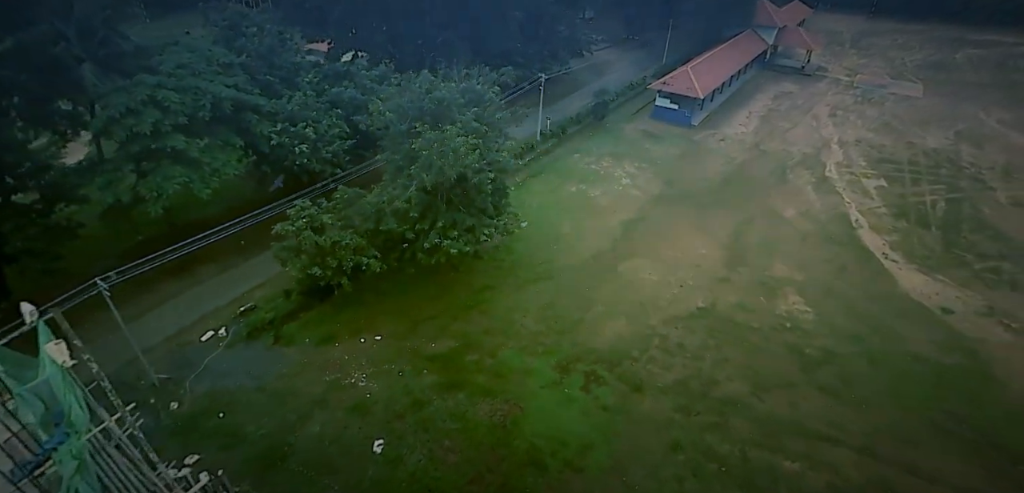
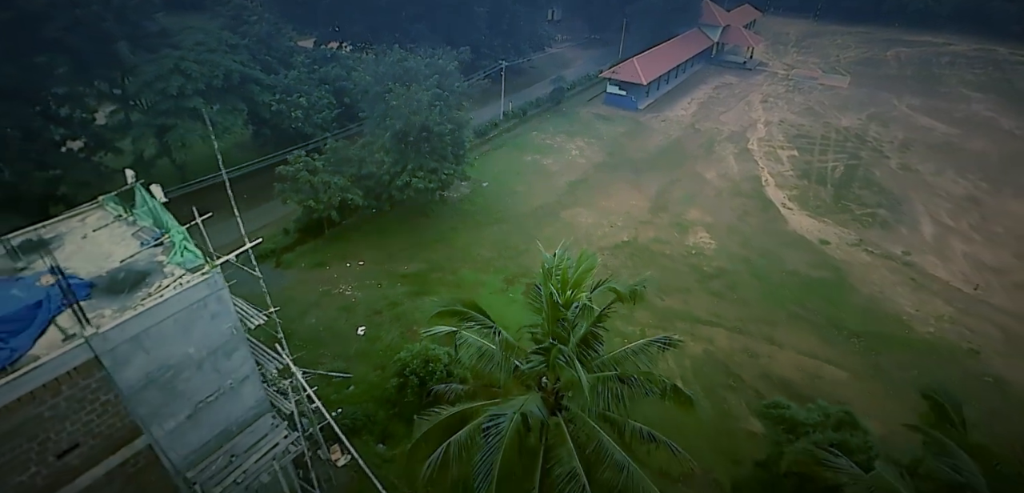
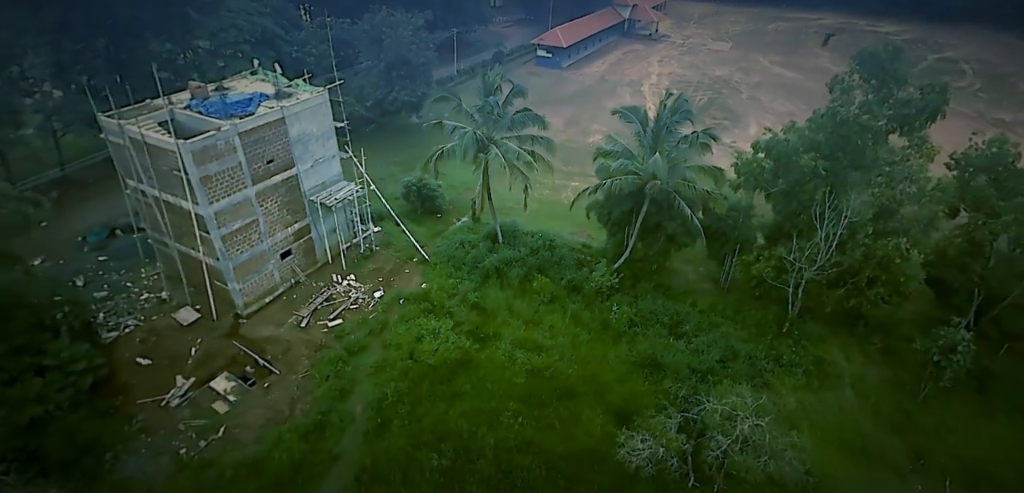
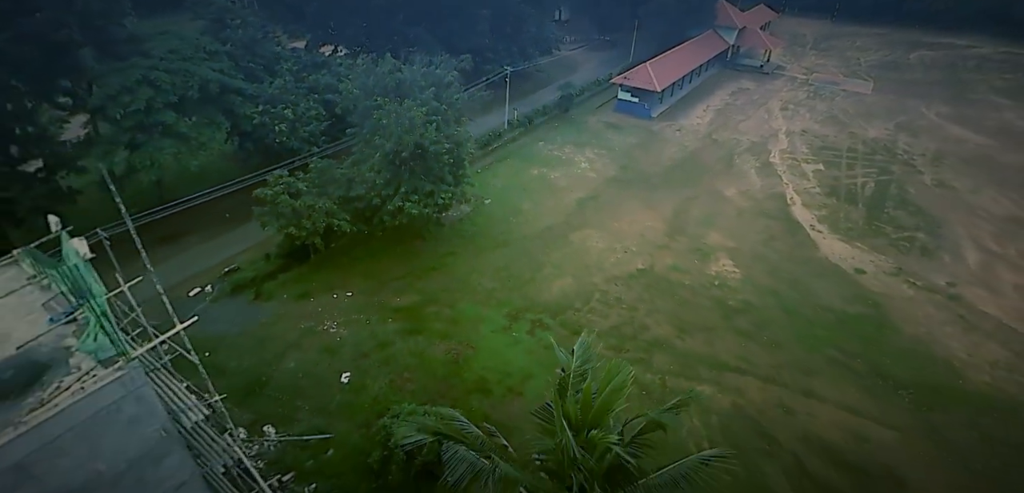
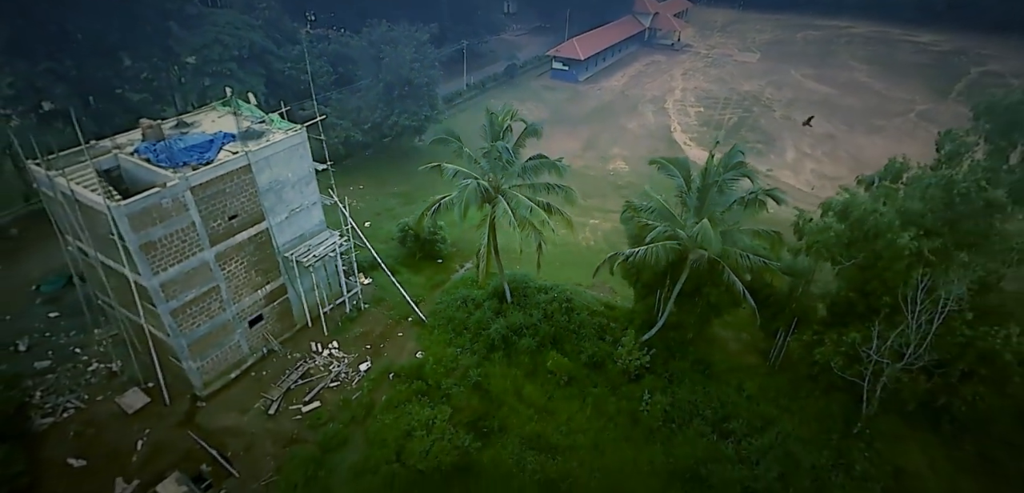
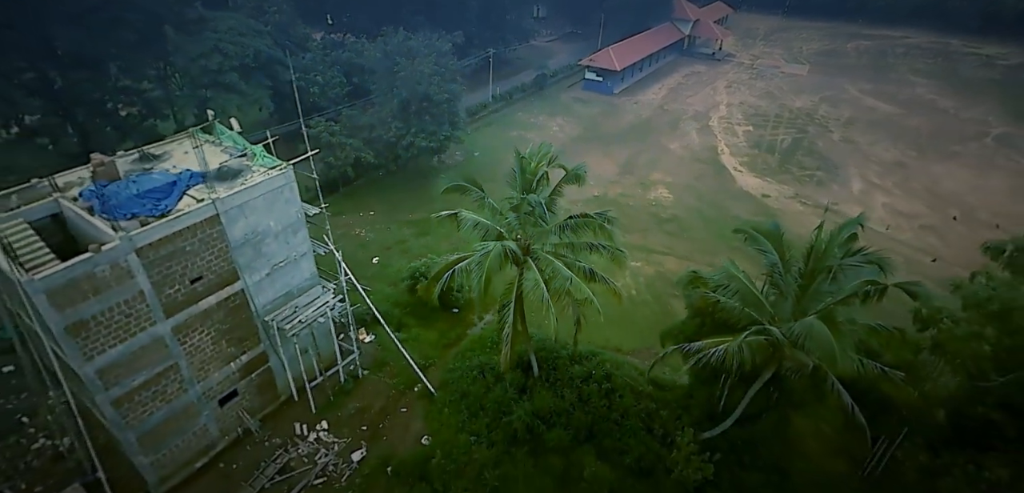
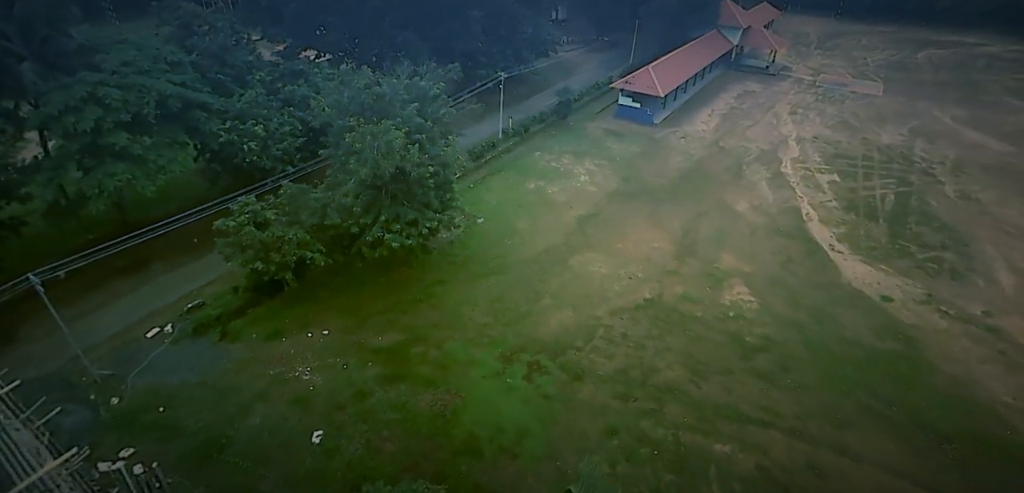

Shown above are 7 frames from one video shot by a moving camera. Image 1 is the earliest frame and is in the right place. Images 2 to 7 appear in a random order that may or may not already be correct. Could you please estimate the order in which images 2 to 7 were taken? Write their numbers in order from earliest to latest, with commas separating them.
7, 4, 2, 6, 5, 3
